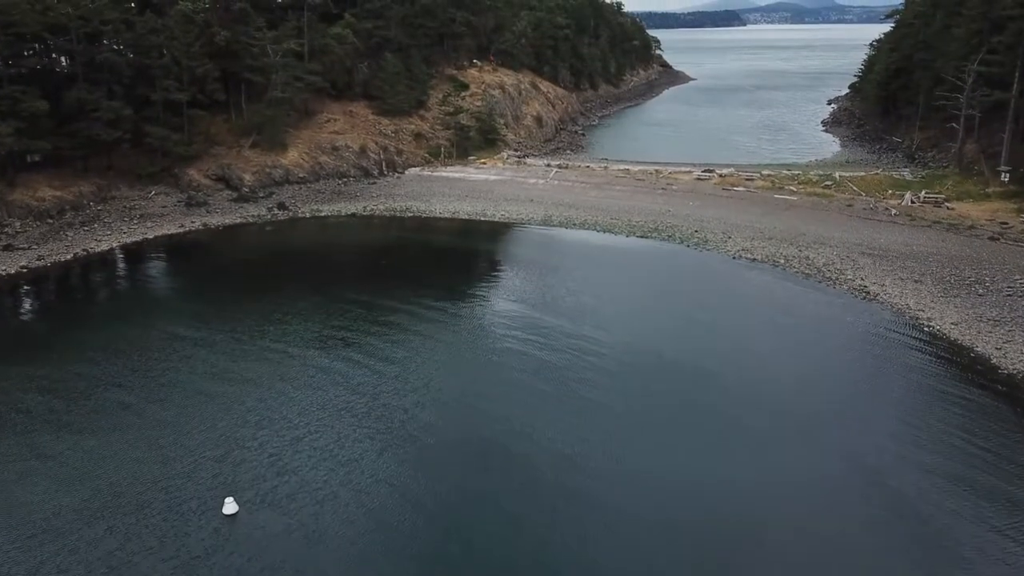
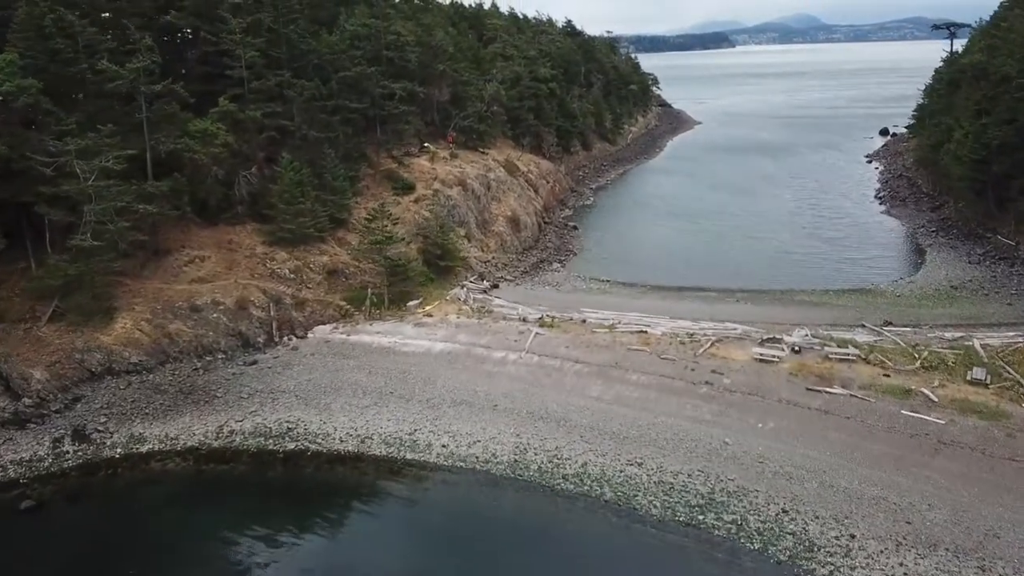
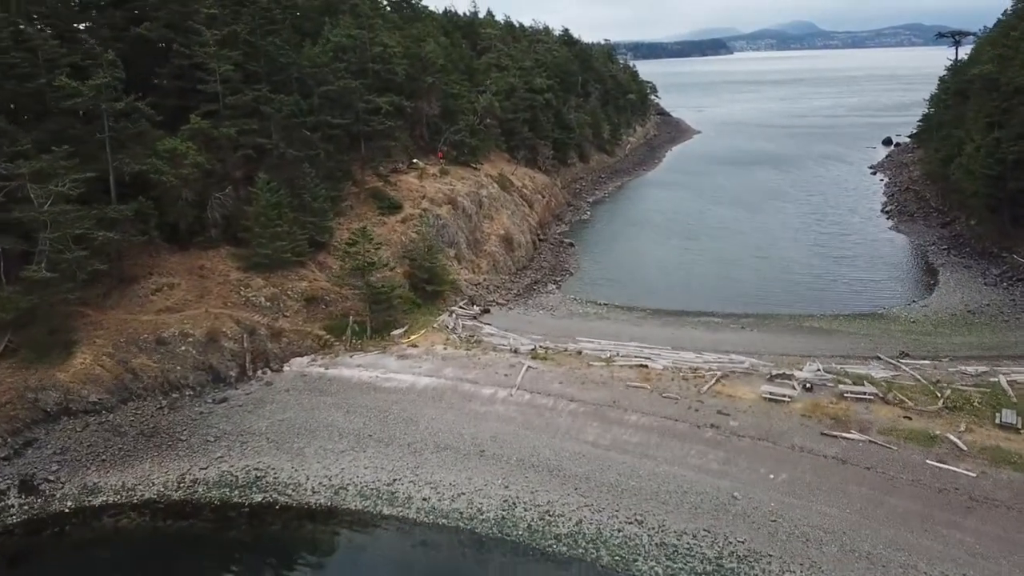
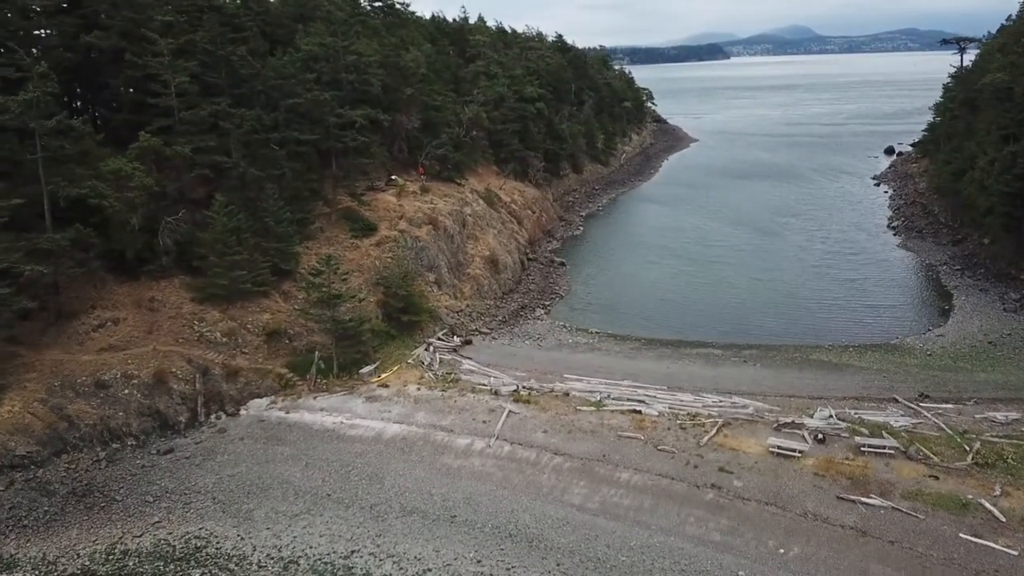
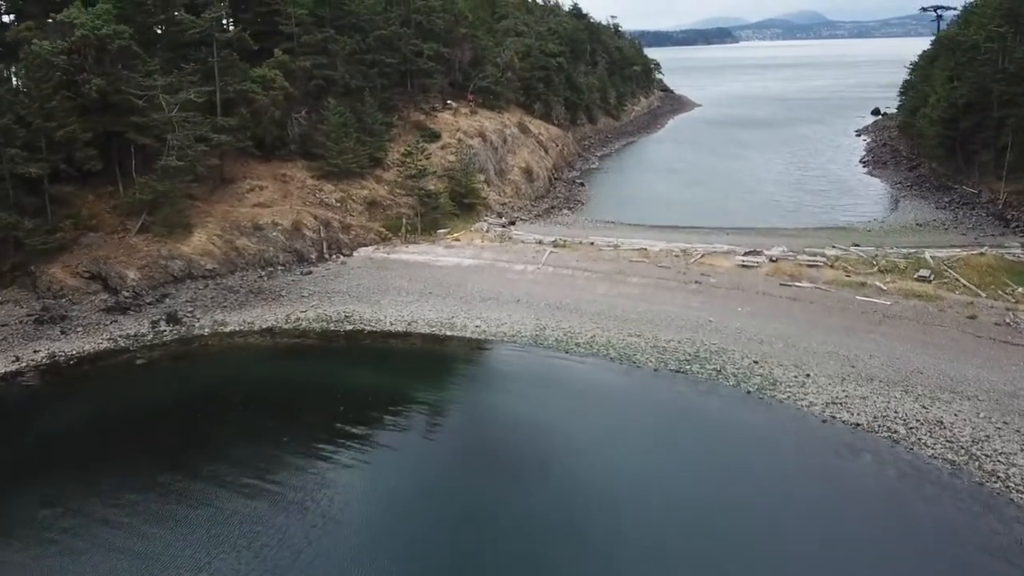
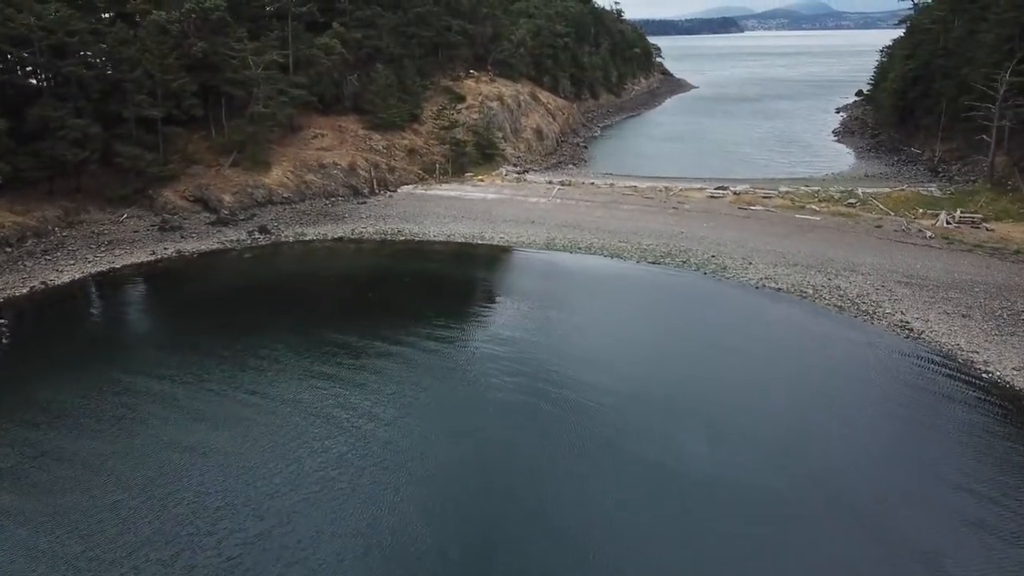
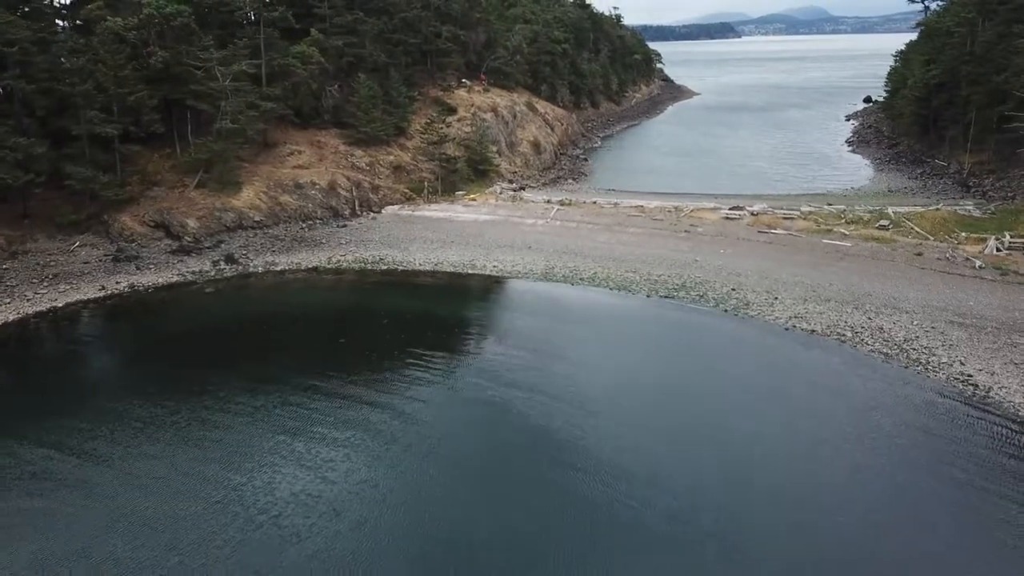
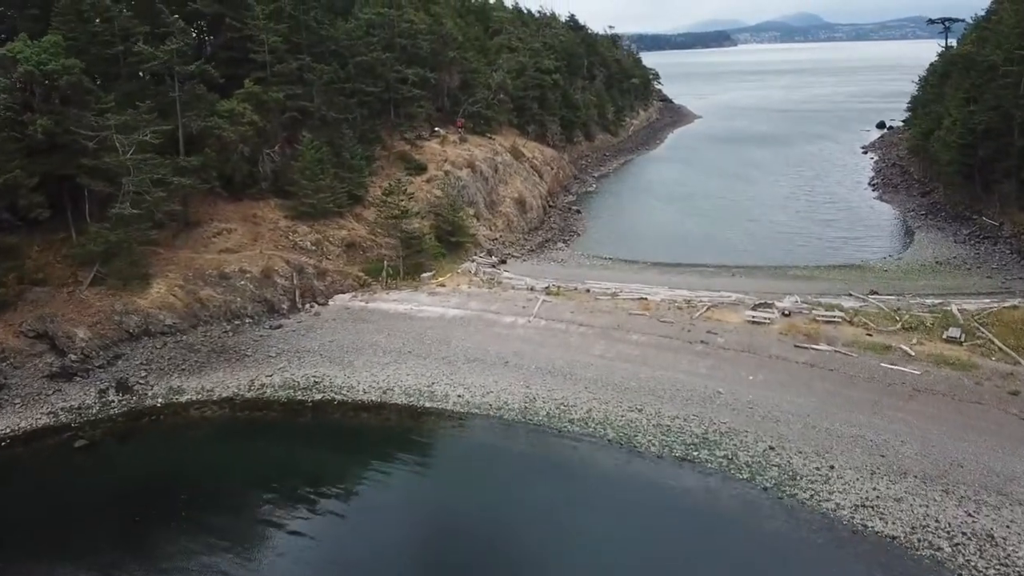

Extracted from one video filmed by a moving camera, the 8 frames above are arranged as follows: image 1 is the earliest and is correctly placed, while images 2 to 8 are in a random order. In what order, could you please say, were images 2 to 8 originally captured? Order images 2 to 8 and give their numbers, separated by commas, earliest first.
6, 7, 5, 8, 2, 3, 4
